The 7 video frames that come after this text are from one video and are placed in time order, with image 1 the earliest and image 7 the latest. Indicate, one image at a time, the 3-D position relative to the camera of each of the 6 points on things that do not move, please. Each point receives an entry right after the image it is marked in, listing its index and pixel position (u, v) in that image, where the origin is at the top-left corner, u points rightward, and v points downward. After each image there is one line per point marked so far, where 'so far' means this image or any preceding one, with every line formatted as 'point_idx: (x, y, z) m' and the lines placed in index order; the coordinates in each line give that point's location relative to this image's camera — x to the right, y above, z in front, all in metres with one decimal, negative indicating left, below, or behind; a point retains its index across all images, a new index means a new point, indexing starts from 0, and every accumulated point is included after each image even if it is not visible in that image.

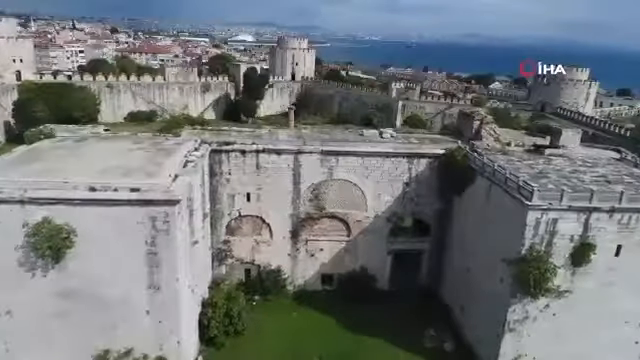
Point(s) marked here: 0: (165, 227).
0: (-3.6, -1.1, +11.7) m
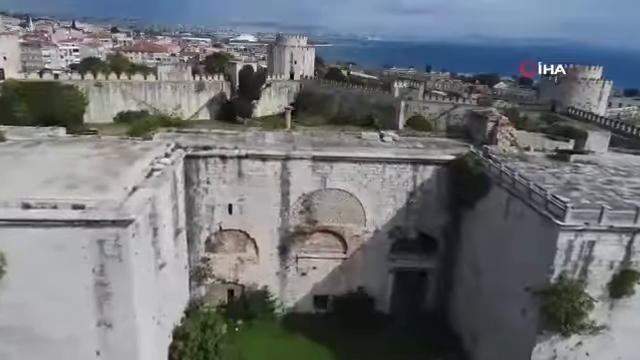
0: (-3.9, -1.4, +9.5) m
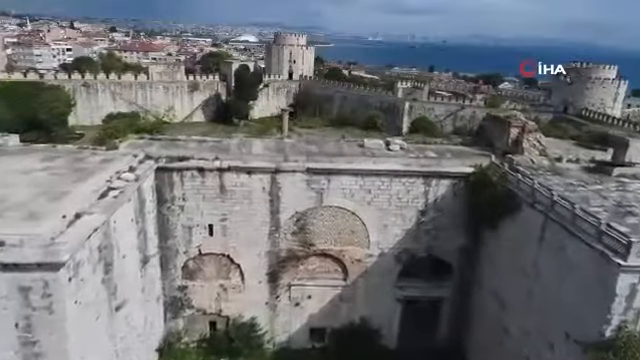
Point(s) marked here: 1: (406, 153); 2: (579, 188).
0: (-4.0, -1.8, +7.3) m
1: (+2.3, +0.7, +13.8) m
2: (+5.6, -0.2, +10.8) m
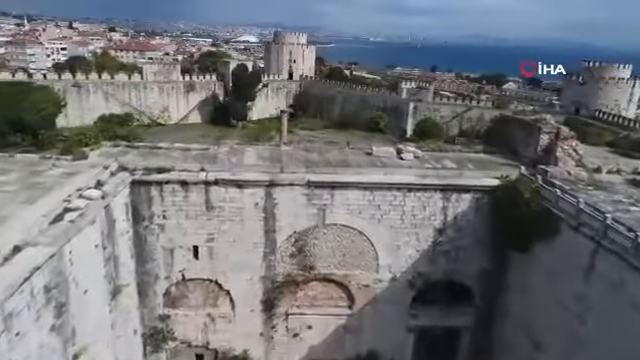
0: (-3.9, -2.1, +5.6) m
1: (+2.4, +0.4, +12.1) m
2: (+5.6, -0.5, +9.1) m
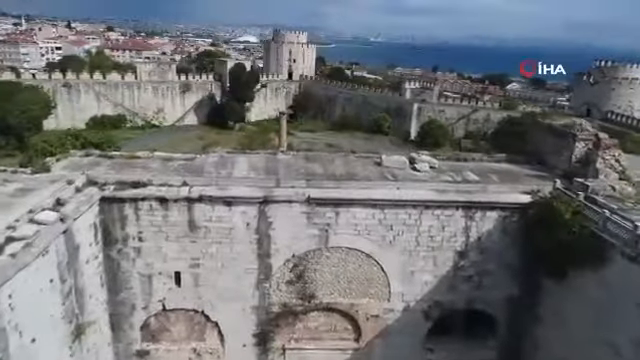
0: (-3.9, -2.4, +4.0) m
1: (+2.4, +0.1, +10.5) m
2: (+5.6, -0.8, +7.5) m
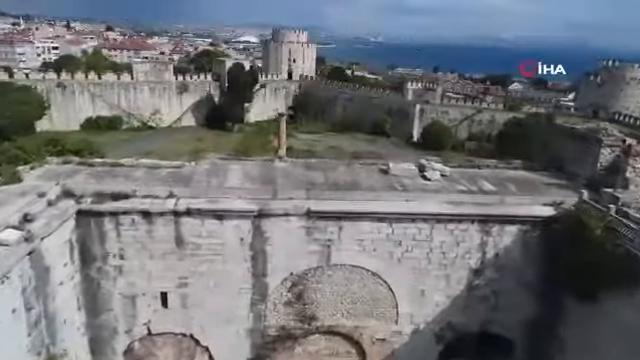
0: (-3.9, -2.6, +3.1) m
1: (+2.5, -0.1, +9.6) m
2: (+5.7, -1.0, +6.6) m
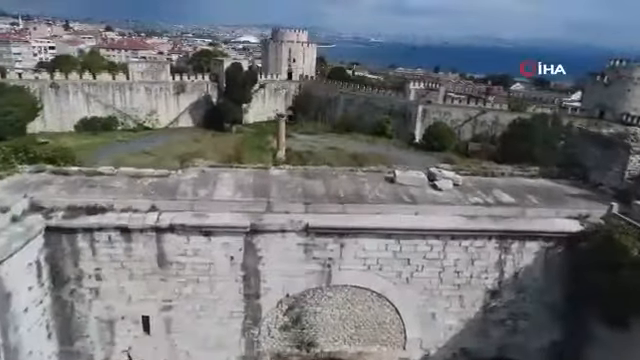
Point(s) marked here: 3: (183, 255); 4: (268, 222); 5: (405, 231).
0: (-3.9, -2.8, +2.2) m
1: (+2.5, -0.3, +8.7) m
2: (+5.7, -1.2, +5.7) m
3: (-2.1, -1.1, +7.5) m
4: (-0.8, -0.6, +7.4) m
5: (+1.3, -0.8, +7.6) m
